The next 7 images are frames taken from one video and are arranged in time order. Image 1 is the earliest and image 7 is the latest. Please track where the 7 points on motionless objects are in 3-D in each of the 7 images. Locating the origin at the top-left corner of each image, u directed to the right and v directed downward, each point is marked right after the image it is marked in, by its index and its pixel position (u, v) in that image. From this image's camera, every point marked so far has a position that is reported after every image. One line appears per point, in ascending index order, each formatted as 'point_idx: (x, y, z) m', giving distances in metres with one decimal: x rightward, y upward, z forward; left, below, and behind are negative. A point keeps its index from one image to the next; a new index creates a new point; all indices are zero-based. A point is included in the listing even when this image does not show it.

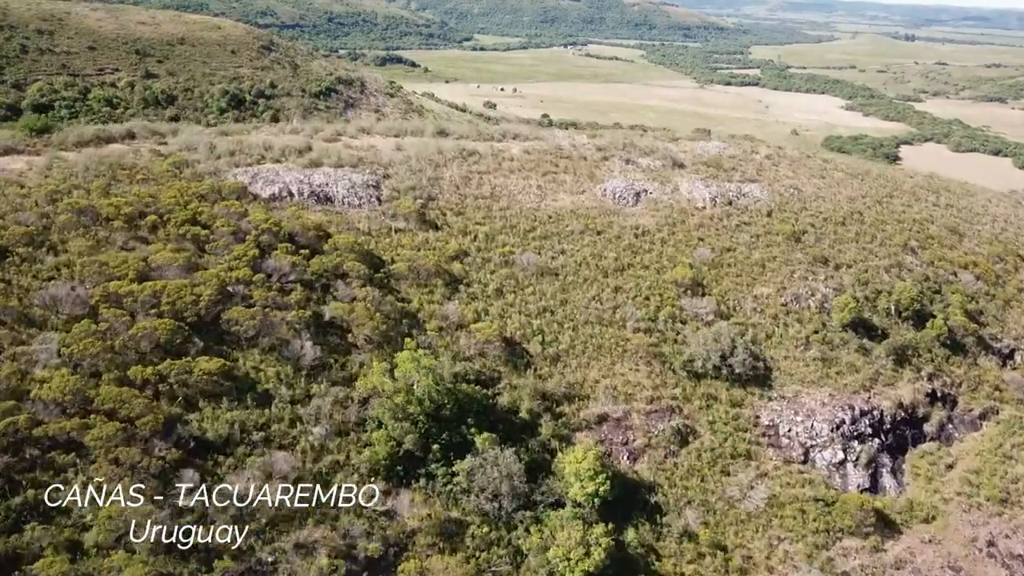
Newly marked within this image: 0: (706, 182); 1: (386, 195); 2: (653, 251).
0: (+3.6, +1.9, +13.8) m
1: (-2.0, +1.5, +11.9) m
2: (+2.3, +0.6, +12.1) m
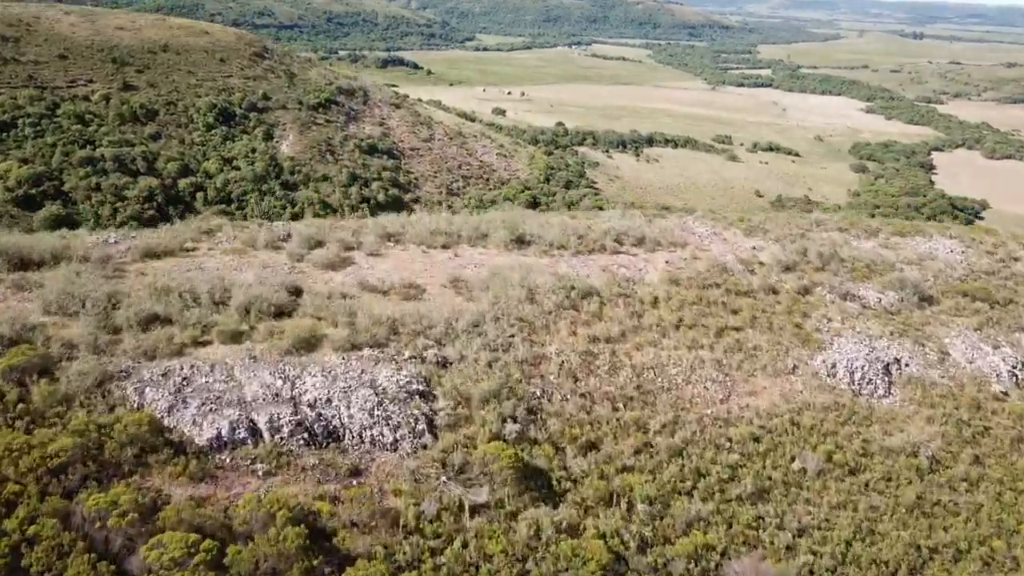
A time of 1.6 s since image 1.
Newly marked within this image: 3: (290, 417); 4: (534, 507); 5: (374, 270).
0: (+5.0, -0.5, +7.9) m
1: (-0.5, -1.0, +6.0) m
2: (+3.7, -1.9, +6.2) m
3: (-1.7, -1.0, +5.6) m
4: (+0.2, -1.6, +5.6) m
5: (-1.5, +0.2, +7.9) m
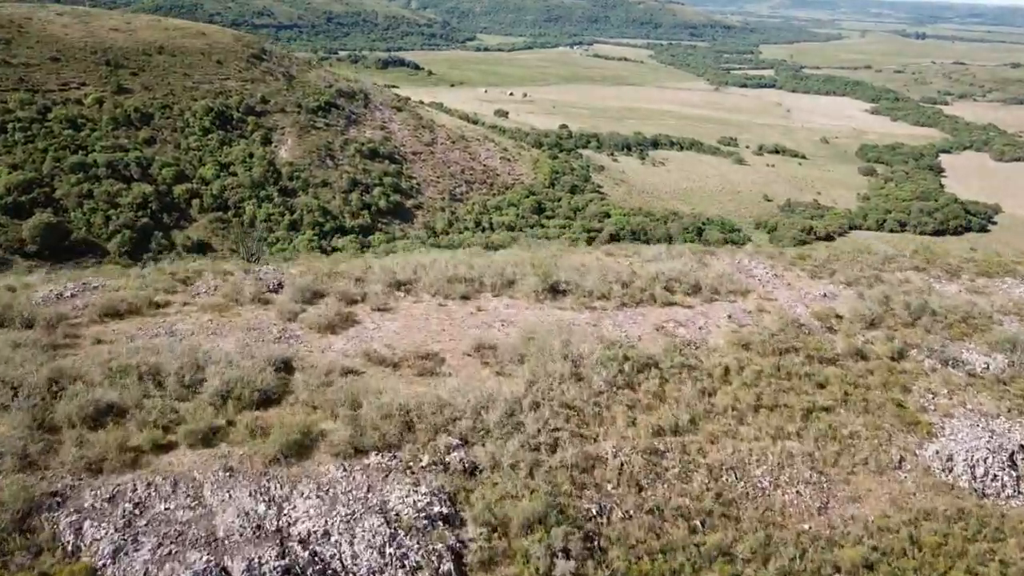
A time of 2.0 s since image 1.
0: (+5.4, -1.1, +6.6) m
1: (-0.2, -1.6, +4.6) m
2: (+4.1, -2.4, +4.9) m
3: (-1.3, -1.5, +4.2) m
4: (+0.5, -2.2, +4.2) m
5: (-1.1, -0.4, +6.6) m
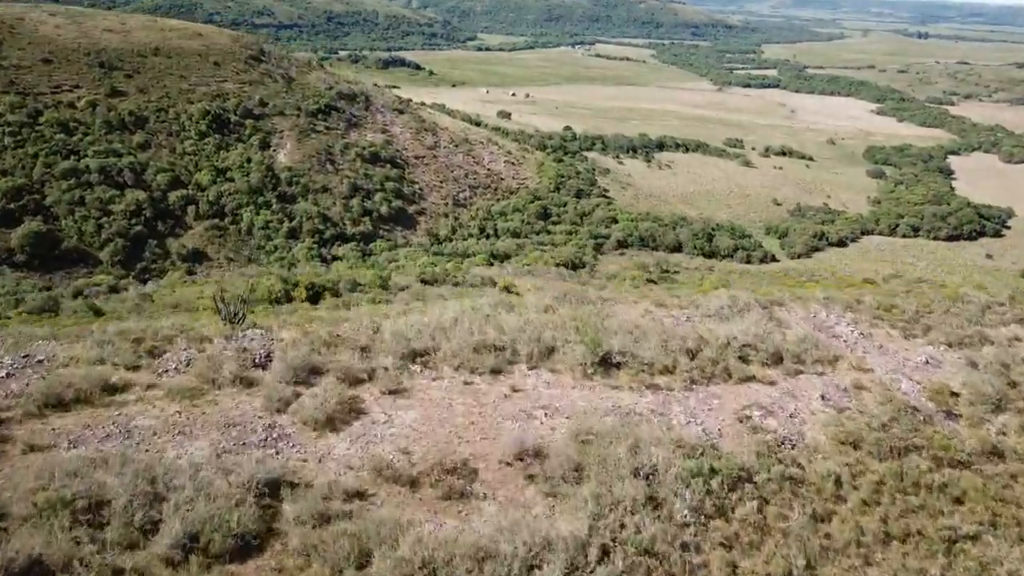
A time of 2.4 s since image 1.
0: (+5.7, -1.7, +5.2) m
1: (+0.1, -2.1, +3.3) m
2: (+4.4, -3.0, +3.5) m
3: (-1.0, -2.1, +2.9) m
4: (+0.8, -2.8, +2.8) m
5: (-0.8, -1.0, +5.2) m
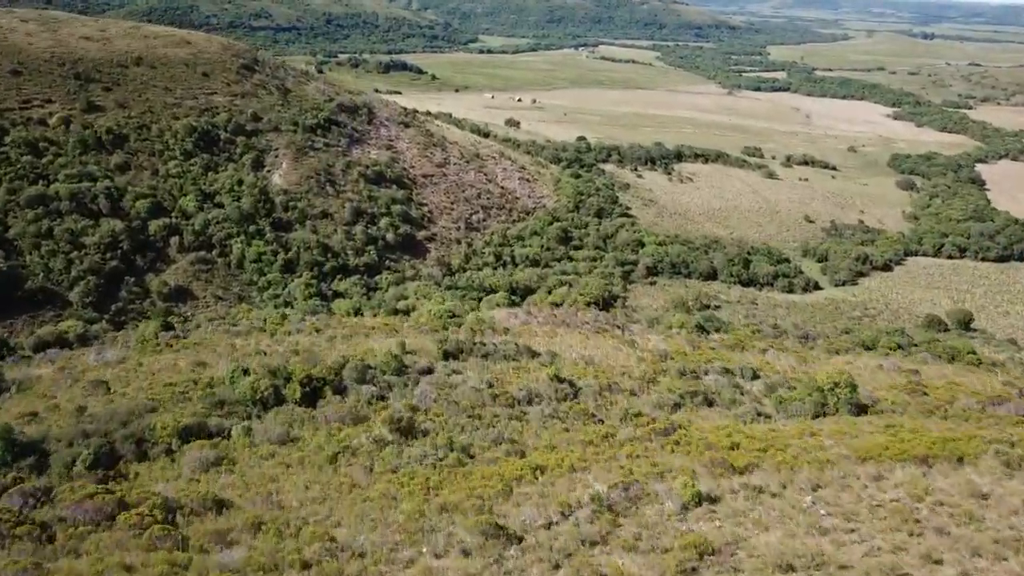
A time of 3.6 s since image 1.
0: (+6.9, -3.6, +0.6) m
1: (+1.3, -4.1, -1.3) m
2: (+5.6, -4.9, -1.1) m
3: (+0.2, -4.0, -1.7) m
4: (+2.0, -4.7, -1.8) m
5: (+0.4, -2.9, +0.6) m
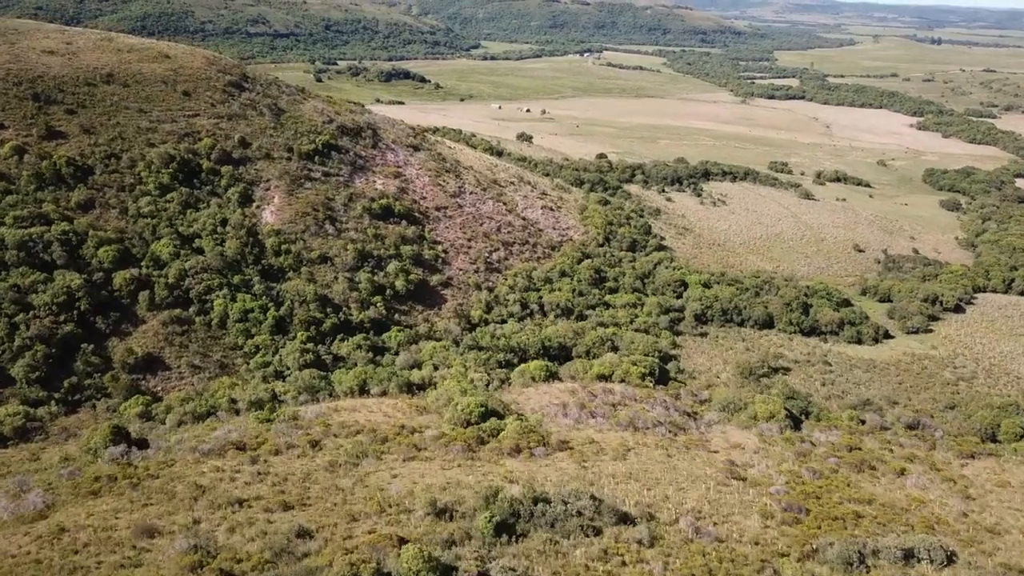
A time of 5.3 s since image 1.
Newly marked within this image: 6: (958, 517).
0: (+8.4, -6.0, -5.3) m
1: (+2.8, -6.5, -7.3) m
2: (+7.1, -7.4, -7.1) m
3: (+1.7, -6.5, -7.7) m
4: (+3.5, -7.1, -7.7) m
5: (+1.9, -5.3, -5.4) m
6: (+9.7, -4.9, +16.4) m
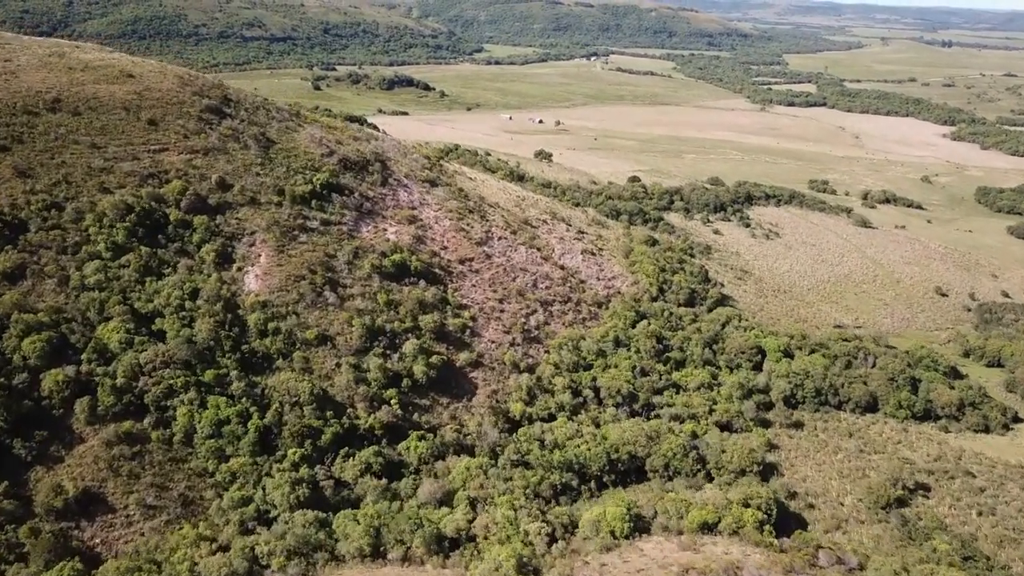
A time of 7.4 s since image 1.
0: (+10.4, -9.2, -13.0) m
1: (+4.8, -9.7, -15.0) m
2: (+9.1, -10.5, -14.7) m
3: (+3.7, -9.7, -15.4) m
4: (+5.5, -10.3, -15.4) m
5: (+3.9, -8.5, -13.1) m
6: (+11.6, -8.1, +8.7) m
